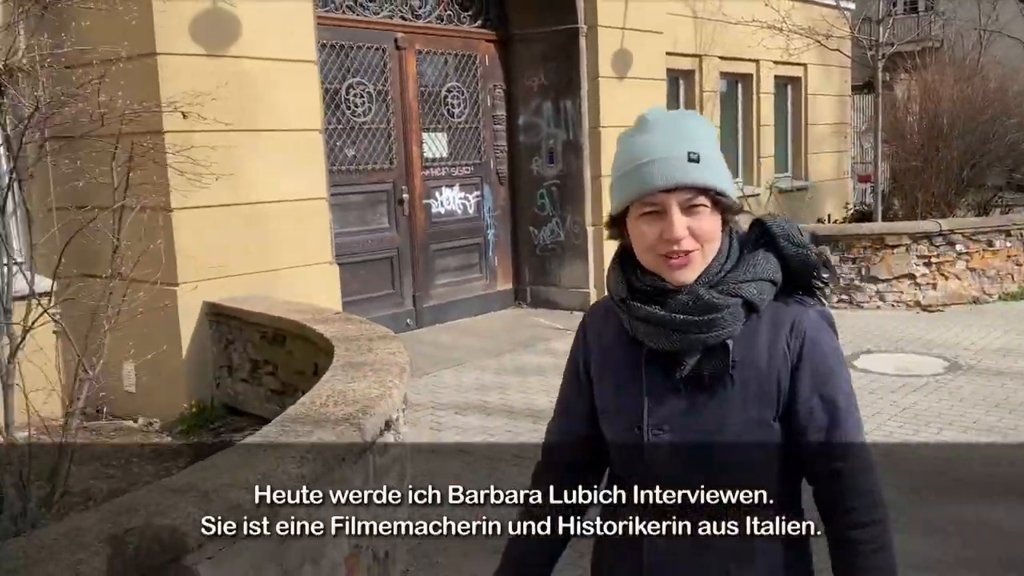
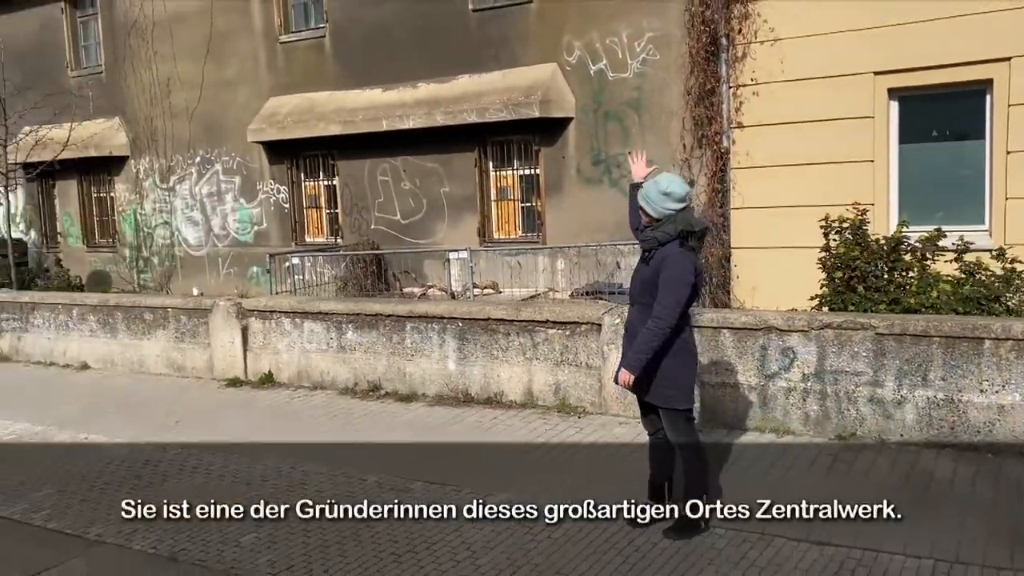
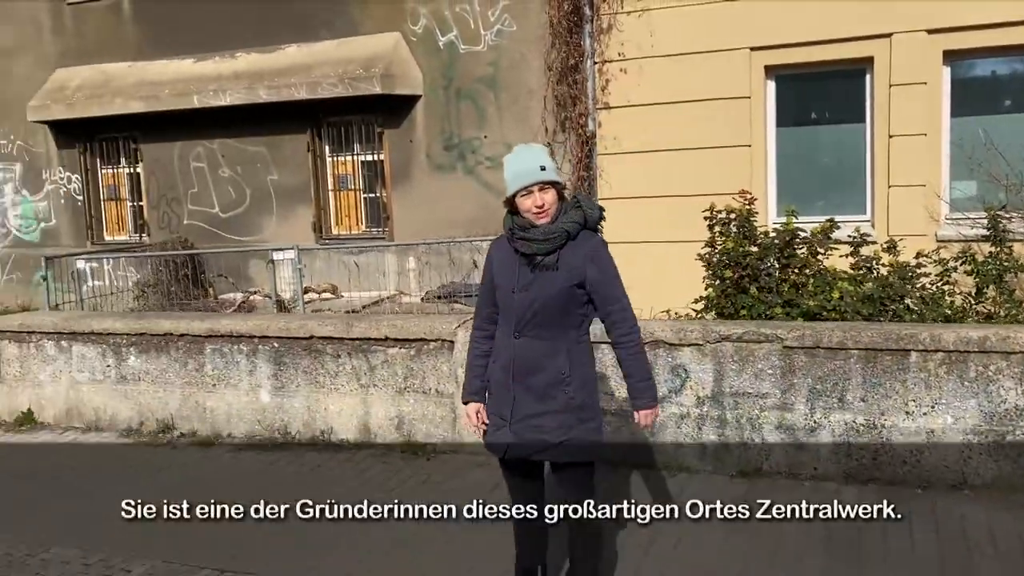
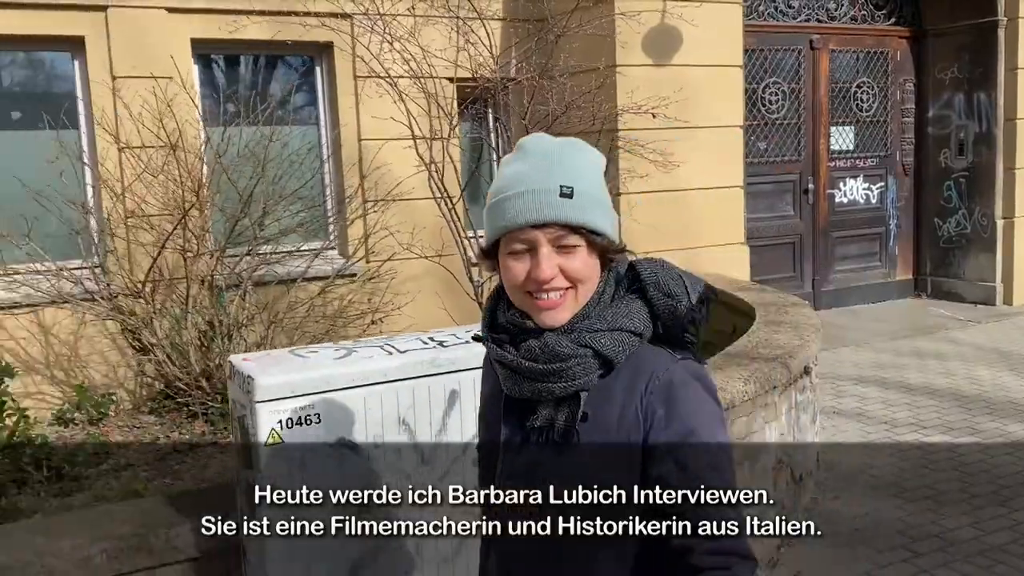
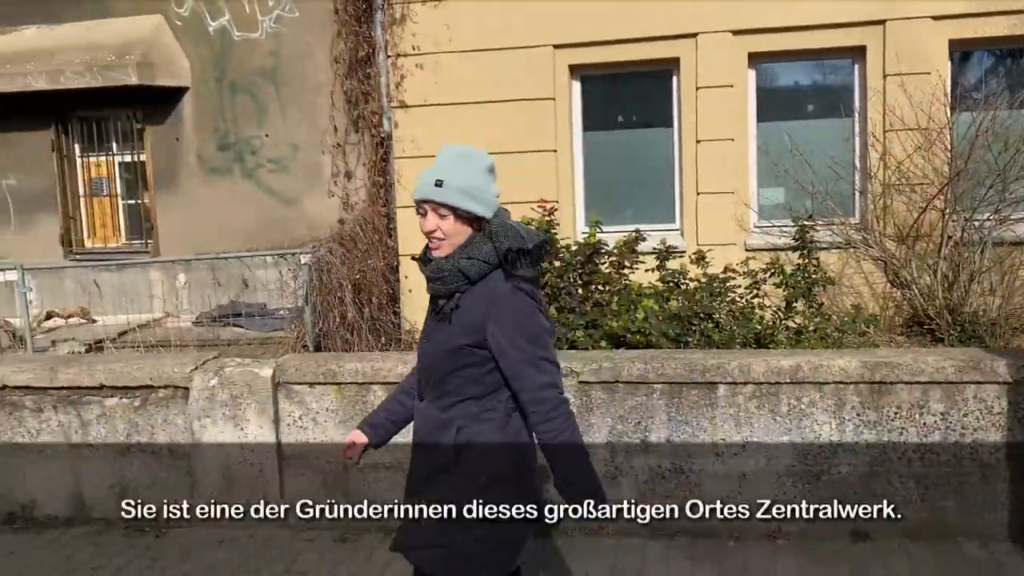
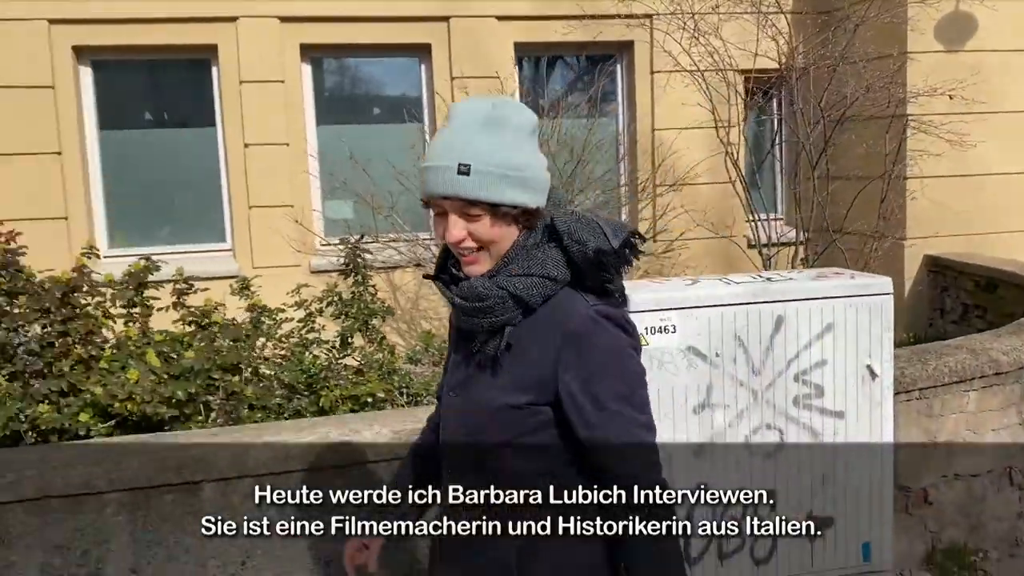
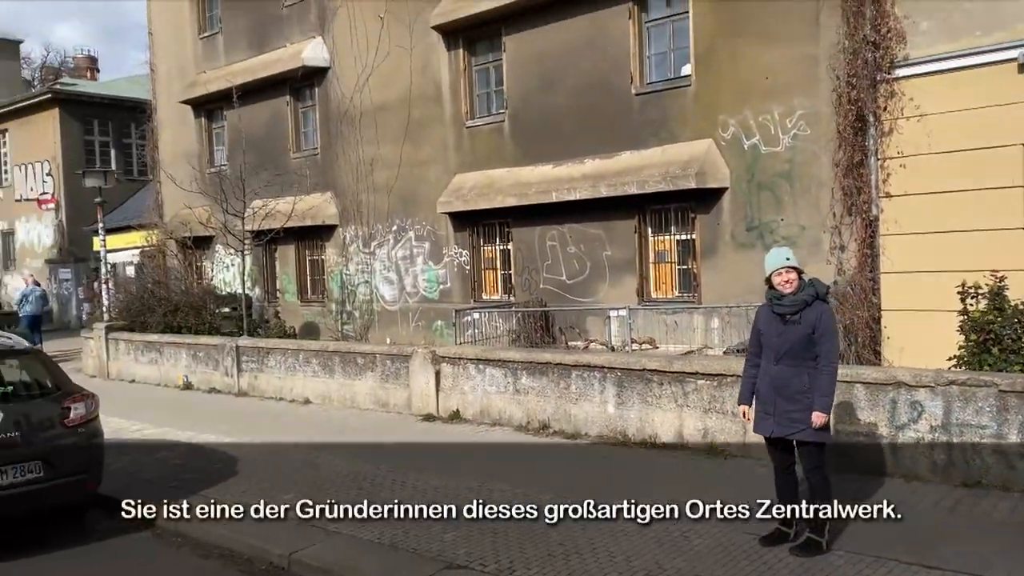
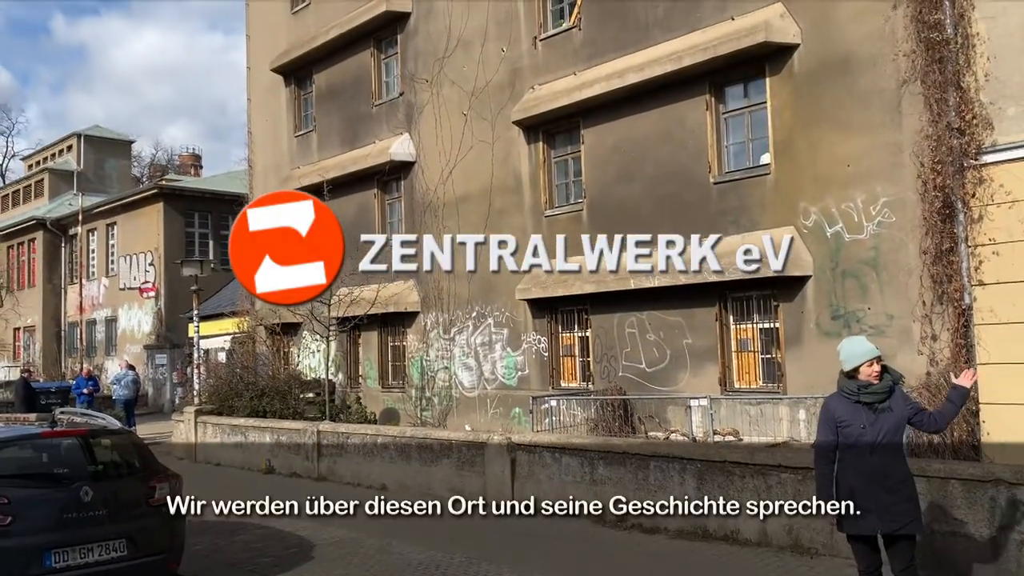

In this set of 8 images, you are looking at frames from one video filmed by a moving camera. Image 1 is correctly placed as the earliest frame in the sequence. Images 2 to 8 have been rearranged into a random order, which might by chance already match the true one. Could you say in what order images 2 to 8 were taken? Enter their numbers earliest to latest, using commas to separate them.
4, 6, 5, 3, 2, 7, 8
